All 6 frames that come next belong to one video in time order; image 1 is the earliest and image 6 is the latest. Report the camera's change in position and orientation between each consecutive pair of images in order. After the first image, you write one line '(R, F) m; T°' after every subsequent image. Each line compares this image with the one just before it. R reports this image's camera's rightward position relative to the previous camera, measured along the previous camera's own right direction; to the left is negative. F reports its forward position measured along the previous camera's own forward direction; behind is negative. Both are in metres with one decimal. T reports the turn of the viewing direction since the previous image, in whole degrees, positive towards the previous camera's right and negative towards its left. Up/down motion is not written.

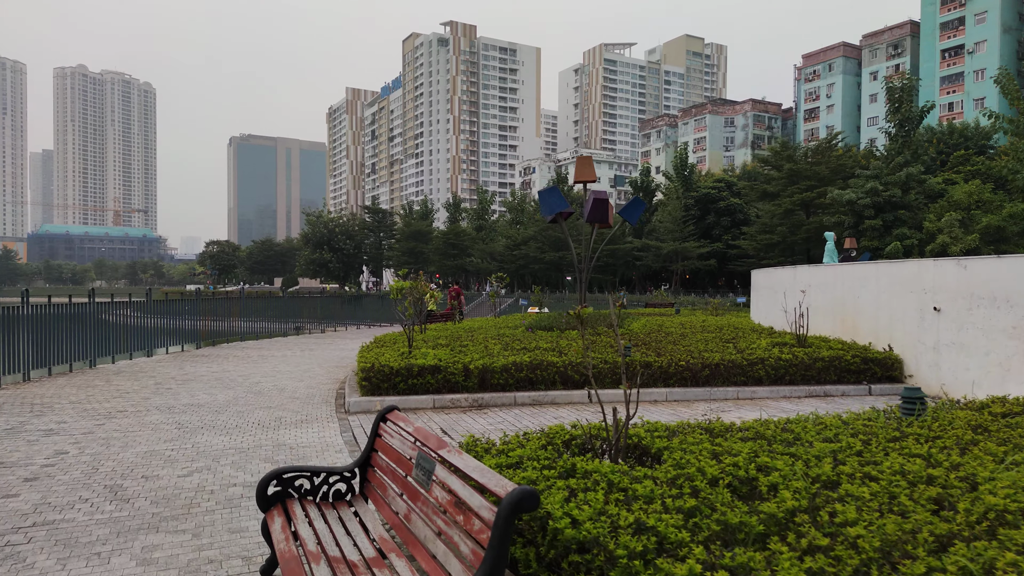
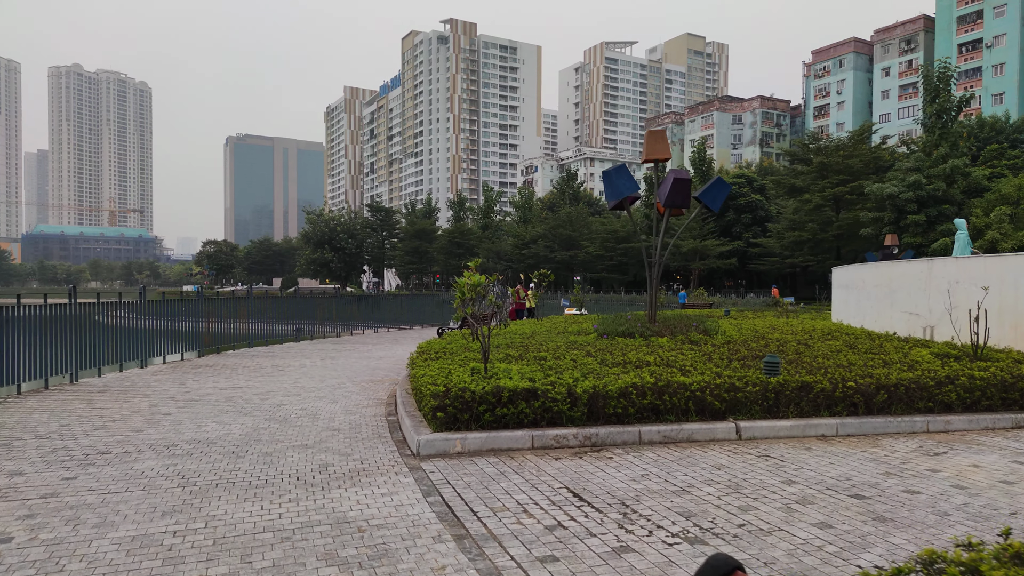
(-1.4, +1.9) m; 0°
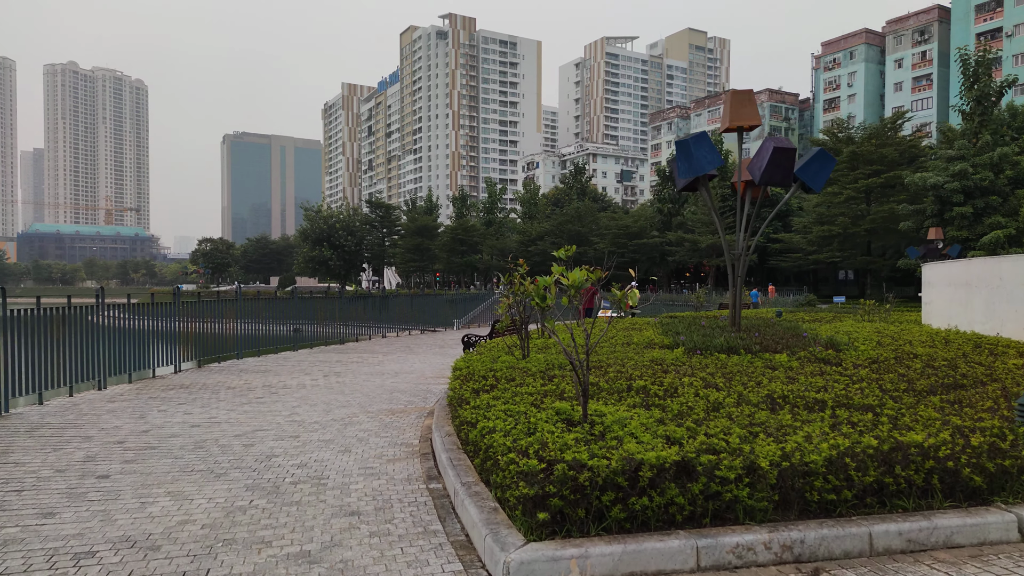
(-1.0, +2.2) m; 0°
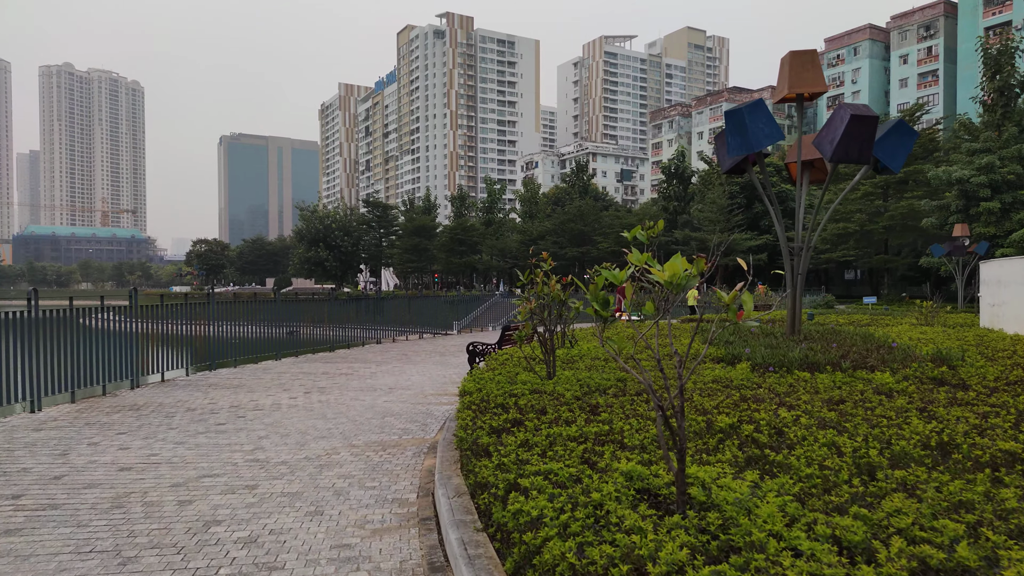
(-0.3, +1.5) m; 0°
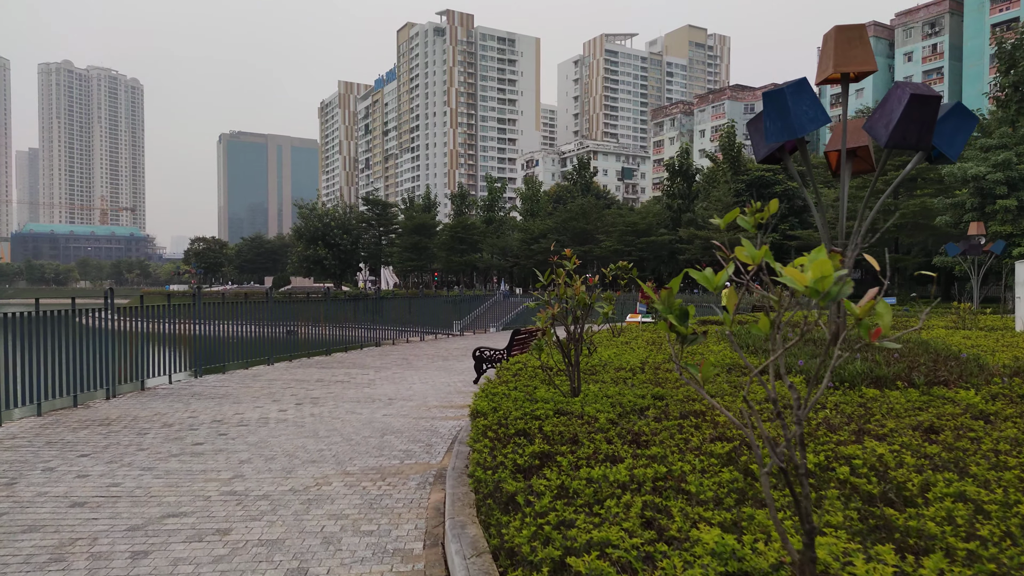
(-0.2, +0.8) m; 0°
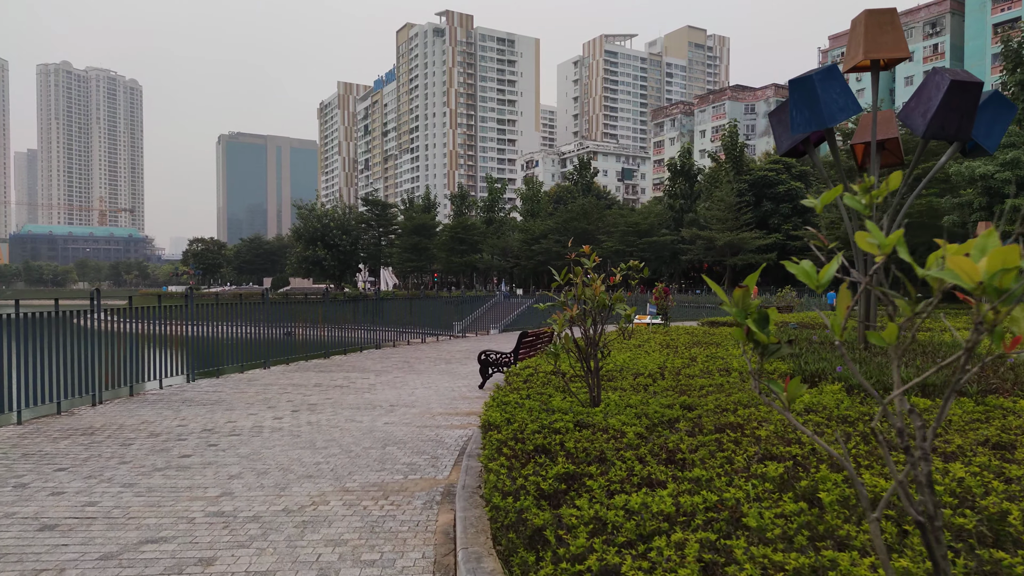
(-0.1, +0.4) m; 0°
